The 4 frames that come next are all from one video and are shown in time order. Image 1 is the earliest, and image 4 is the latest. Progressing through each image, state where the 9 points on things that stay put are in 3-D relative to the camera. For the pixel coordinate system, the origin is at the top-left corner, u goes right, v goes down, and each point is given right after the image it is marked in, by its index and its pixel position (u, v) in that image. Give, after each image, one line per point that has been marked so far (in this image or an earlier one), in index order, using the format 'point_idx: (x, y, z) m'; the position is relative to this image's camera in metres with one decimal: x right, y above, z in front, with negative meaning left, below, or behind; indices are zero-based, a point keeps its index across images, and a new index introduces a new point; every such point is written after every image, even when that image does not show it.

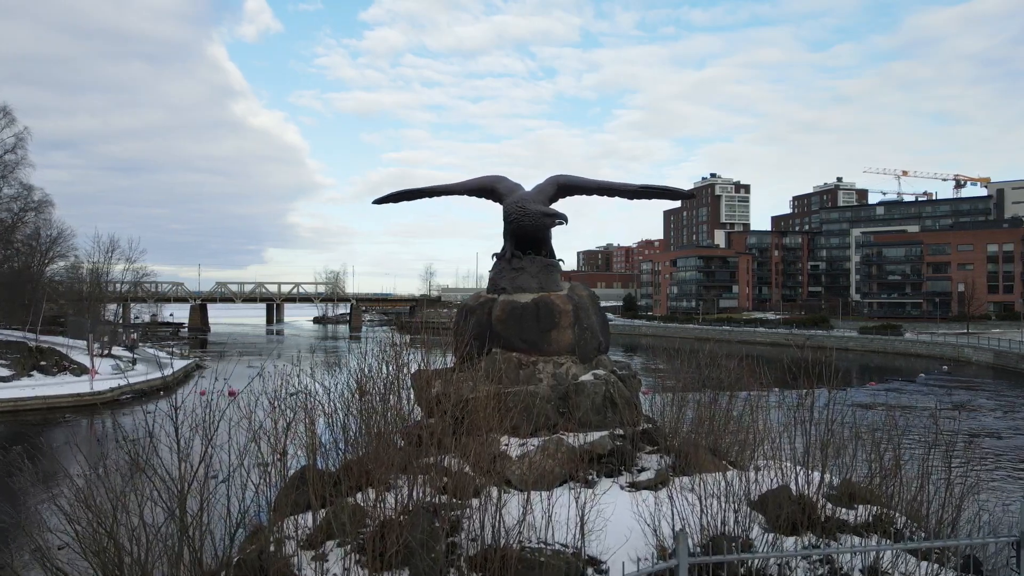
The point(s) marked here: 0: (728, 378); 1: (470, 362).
0: (+3.2, -1.3, +10.4) m
1: (-0.5, -0.9, +8.4) m
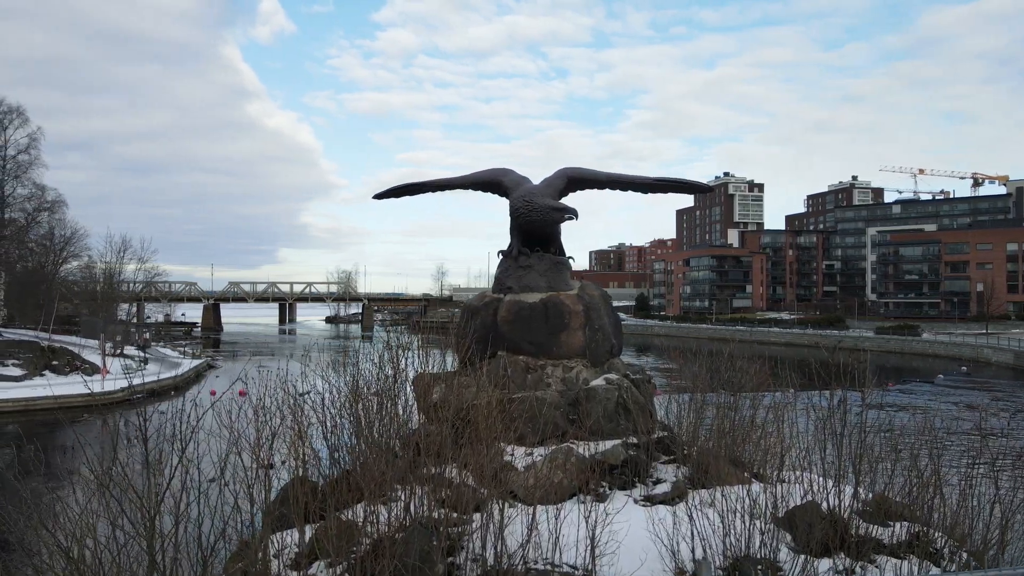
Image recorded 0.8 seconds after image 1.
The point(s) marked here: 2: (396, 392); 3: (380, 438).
0: (+3.3, -1.3, +9.8) m
1: (-0.4, -0.9, +7.9) m
2: (-1.0, -0.9, +6.6) m
3: (-1.1, -1.3, +6.2) m
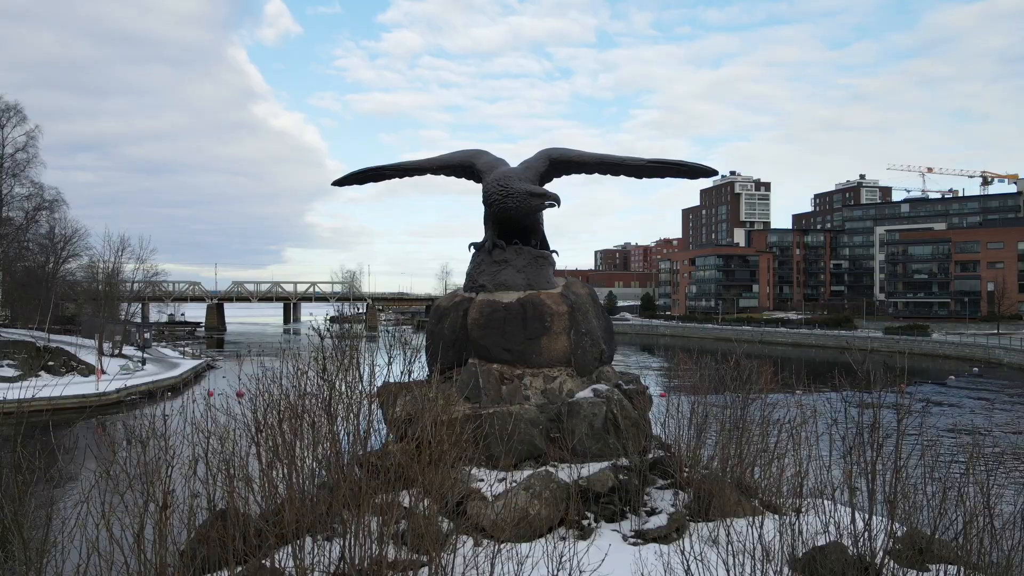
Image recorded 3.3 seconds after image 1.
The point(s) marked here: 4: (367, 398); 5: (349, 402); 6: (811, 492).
0: (+3.1, -1.3, +8.8) m
1: (-0.7, -0.9, +7.0) m
2: (-1.3, -0.9, +5.6) m
3: (-1.4, -1.3, +5.2) m
4: (-1.2, -0.9, +5.5) m
5: (-1.3, -0.9, +5.4) m
6: (+2.5, -1.7, +5.7) m
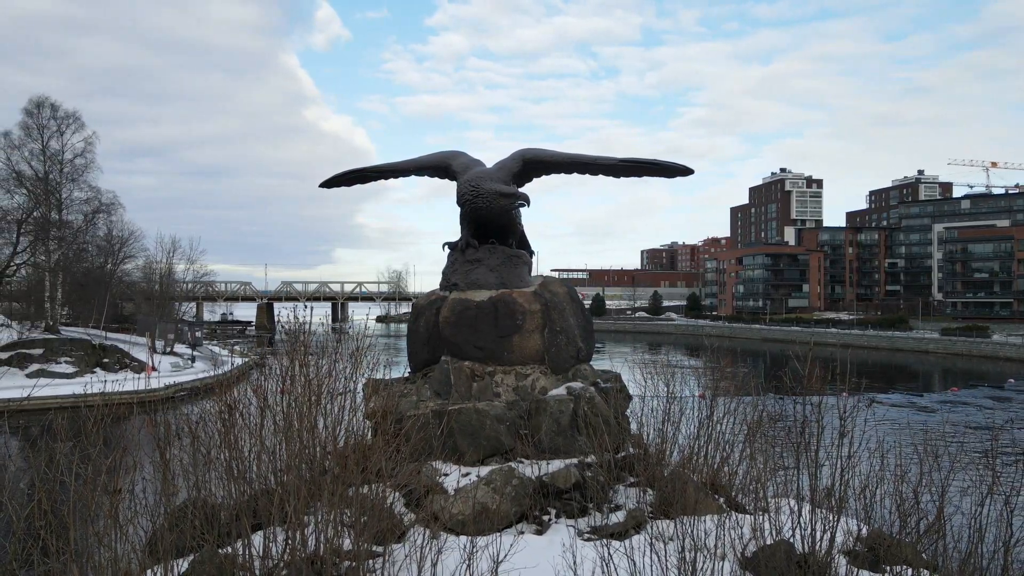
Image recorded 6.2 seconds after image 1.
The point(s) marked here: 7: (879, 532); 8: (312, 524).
0: (+2.9, -1.3, +8.7) m
1: (-1.0, -0.9, +7.1) m
2: (-1.6, -0.9, +5.8) m
3: (-1.8, -1.3, +5.5) m
4: (-1.6, -0.9, +5.7) m
5: (-1.7, -0.9, +5.6) m
6: (+2.1, -1.7, +5.6) m
7: (+2.7, -1.9, +5.1) m
8: (-1.6, -1.8, +5.1) m
